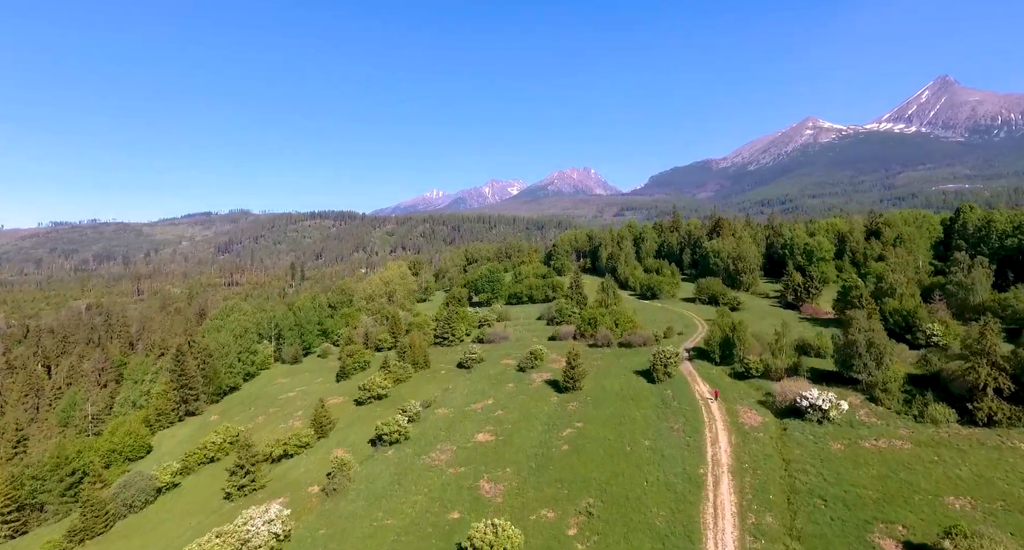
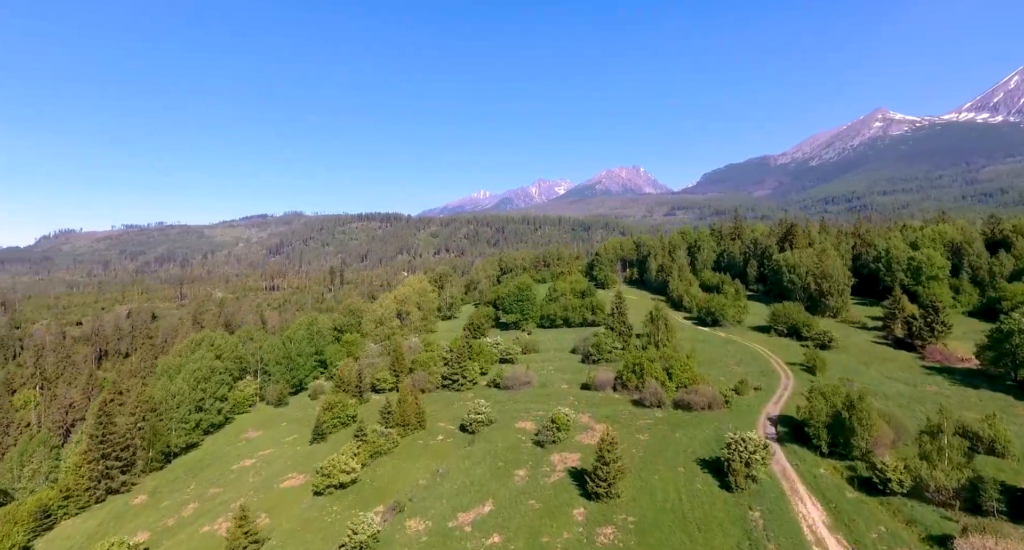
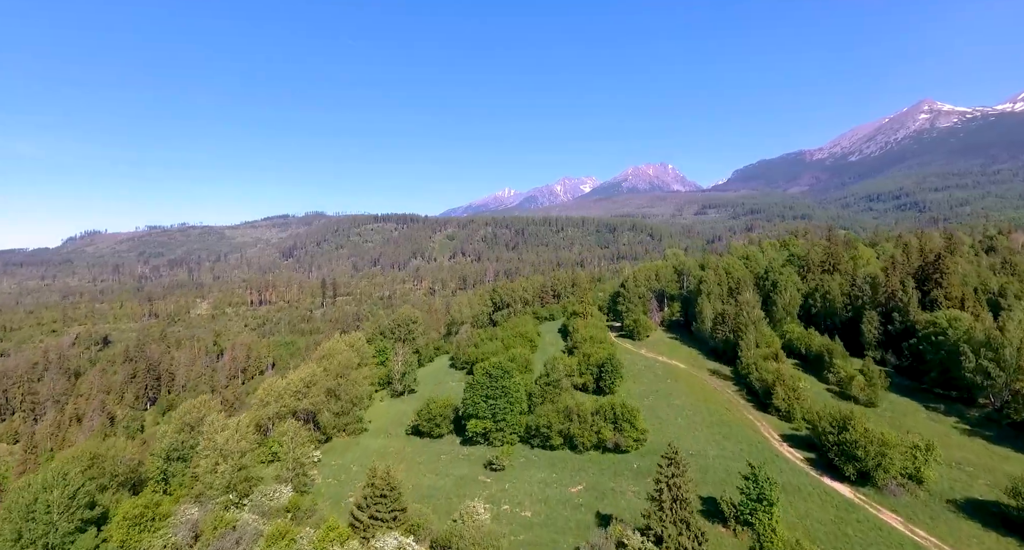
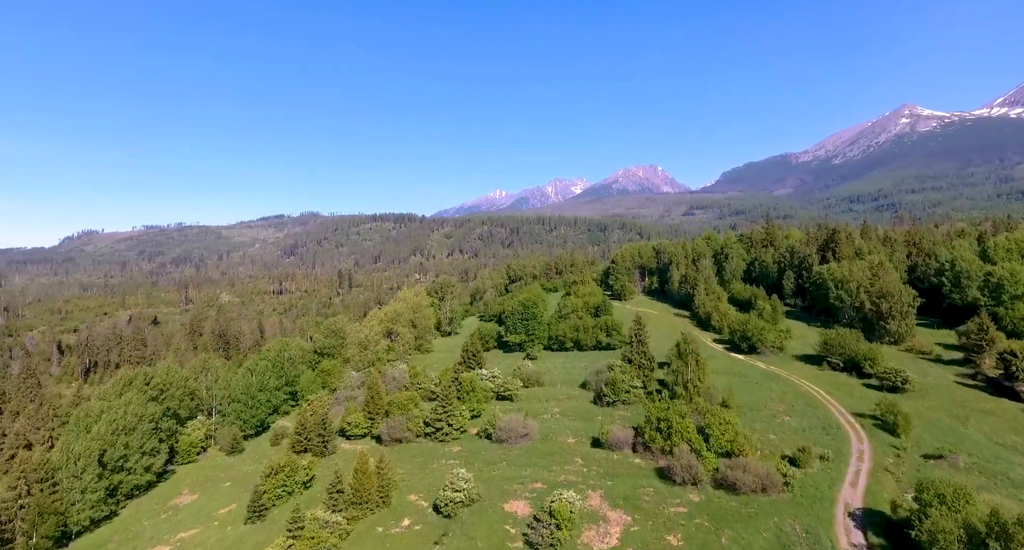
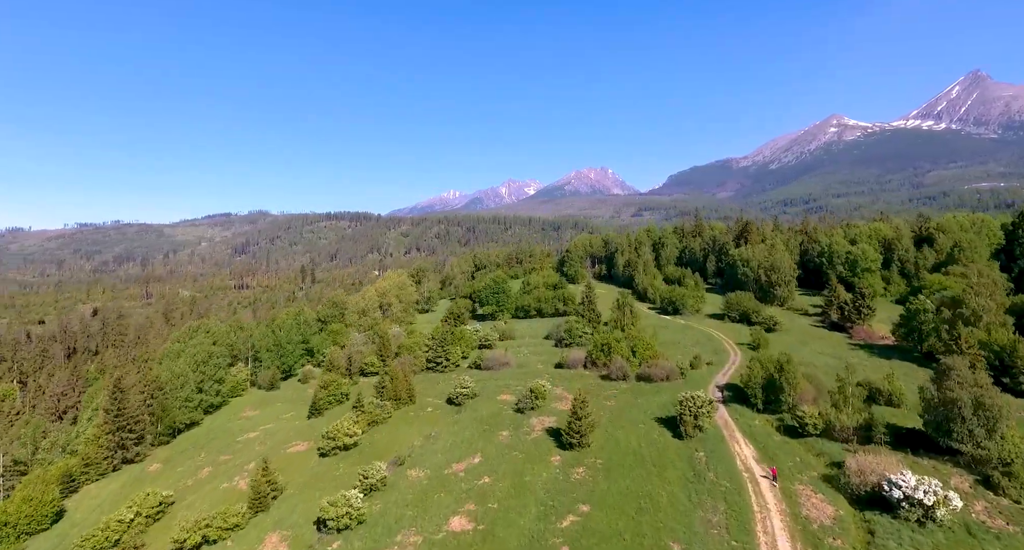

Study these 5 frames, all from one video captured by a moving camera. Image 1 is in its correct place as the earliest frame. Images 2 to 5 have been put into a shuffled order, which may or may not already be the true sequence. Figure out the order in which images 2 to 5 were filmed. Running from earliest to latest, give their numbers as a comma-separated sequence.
5, 2, 4, 3
